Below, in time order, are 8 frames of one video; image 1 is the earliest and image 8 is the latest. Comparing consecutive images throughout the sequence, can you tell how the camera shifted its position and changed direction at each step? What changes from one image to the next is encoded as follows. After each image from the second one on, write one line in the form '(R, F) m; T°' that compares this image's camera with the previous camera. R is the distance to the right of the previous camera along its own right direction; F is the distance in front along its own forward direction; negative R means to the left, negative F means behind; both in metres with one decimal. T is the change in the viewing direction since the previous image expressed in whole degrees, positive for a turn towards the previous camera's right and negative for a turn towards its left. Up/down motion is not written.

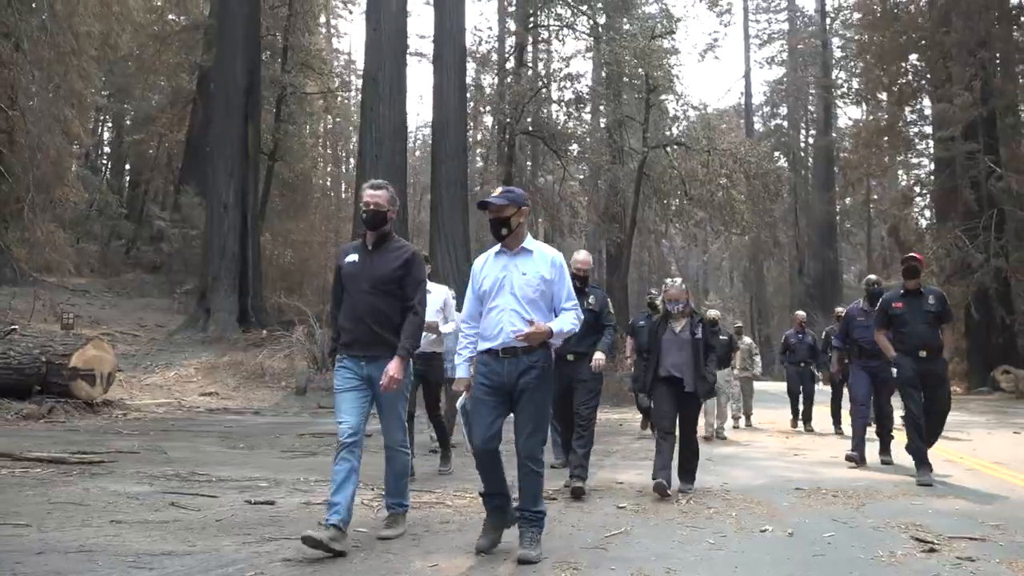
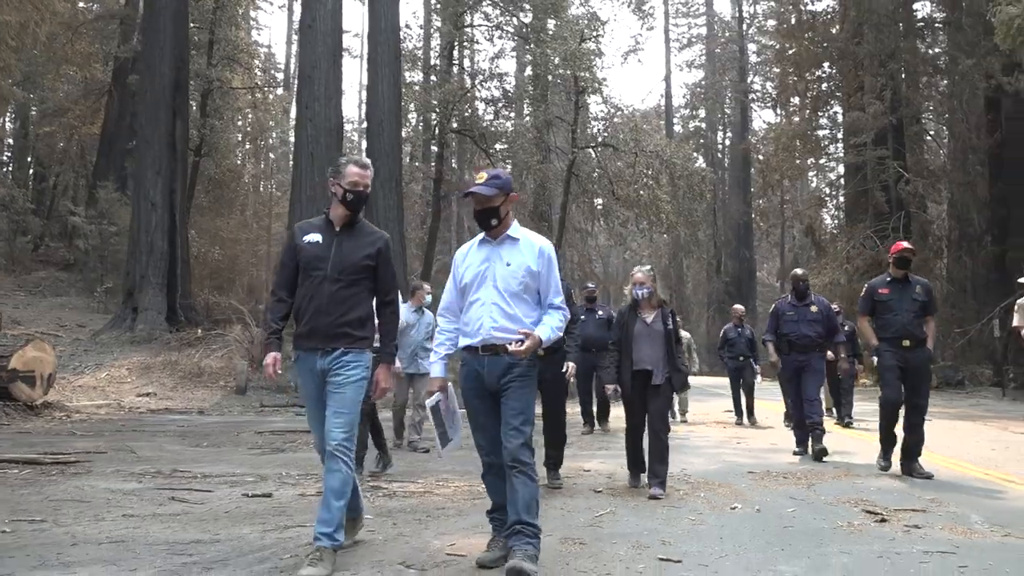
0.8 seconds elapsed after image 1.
(-0.3, -0.2) m; +5°
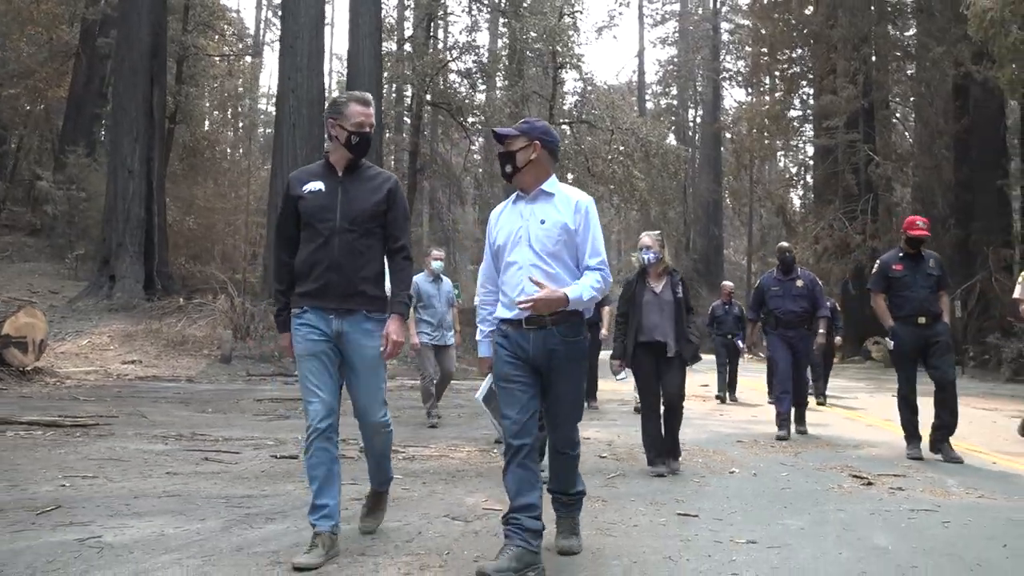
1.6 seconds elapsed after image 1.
(-0.2, -0.2) m; +2°
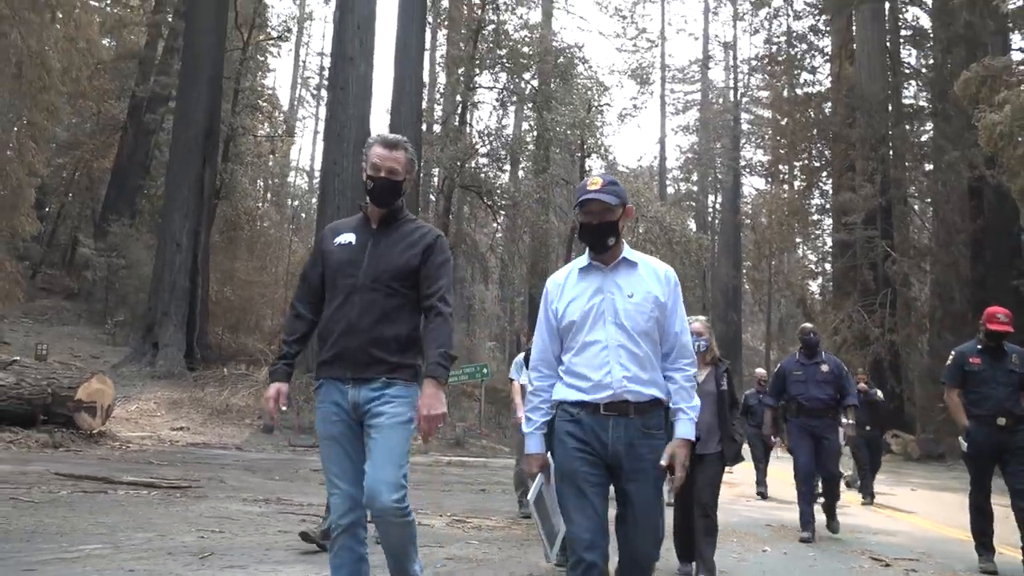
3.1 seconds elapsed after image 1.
(-0.2, -0.6) m; -1°
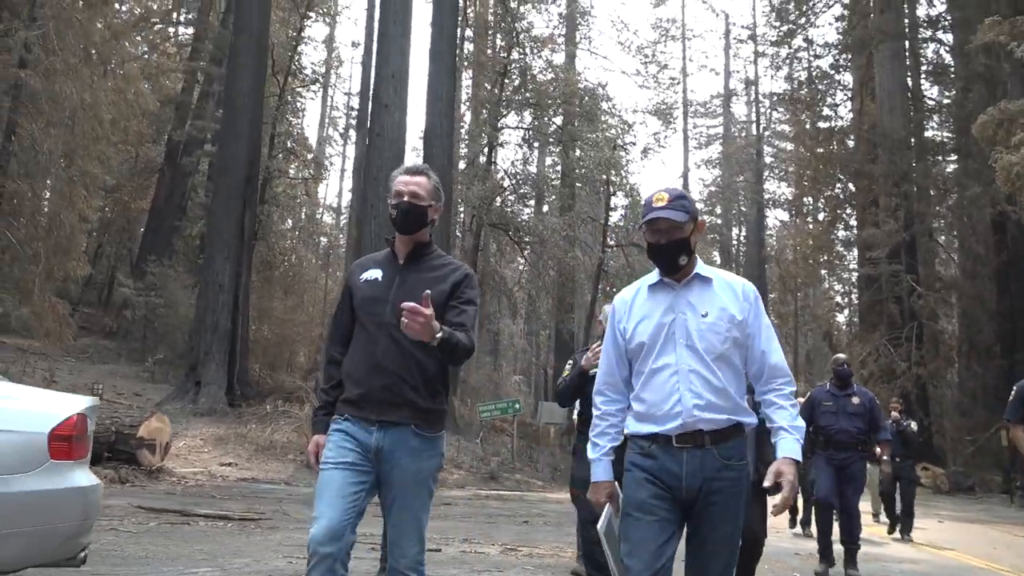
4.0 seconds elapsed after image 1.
(-0.1, -0.5) m; -2°
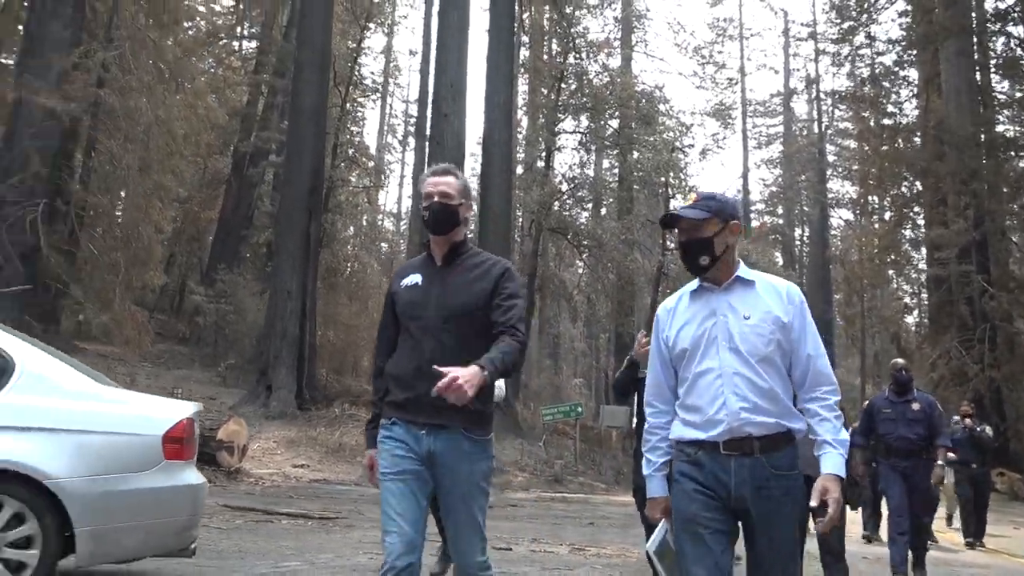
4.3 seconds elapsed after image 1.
(0.0, -0.2) m; -4°
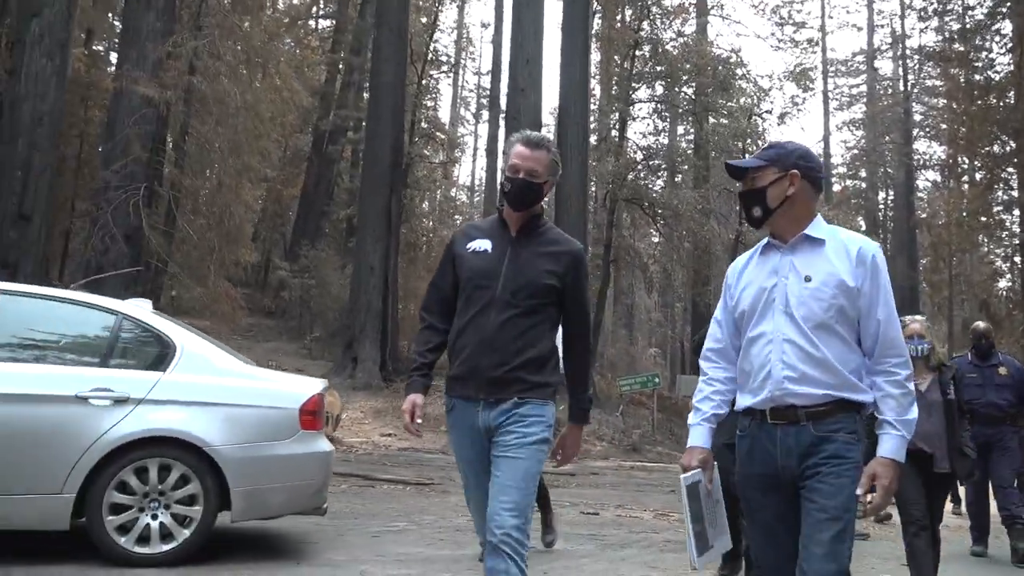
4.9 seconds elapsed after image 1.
(-0.1, -0.3) m; -5°
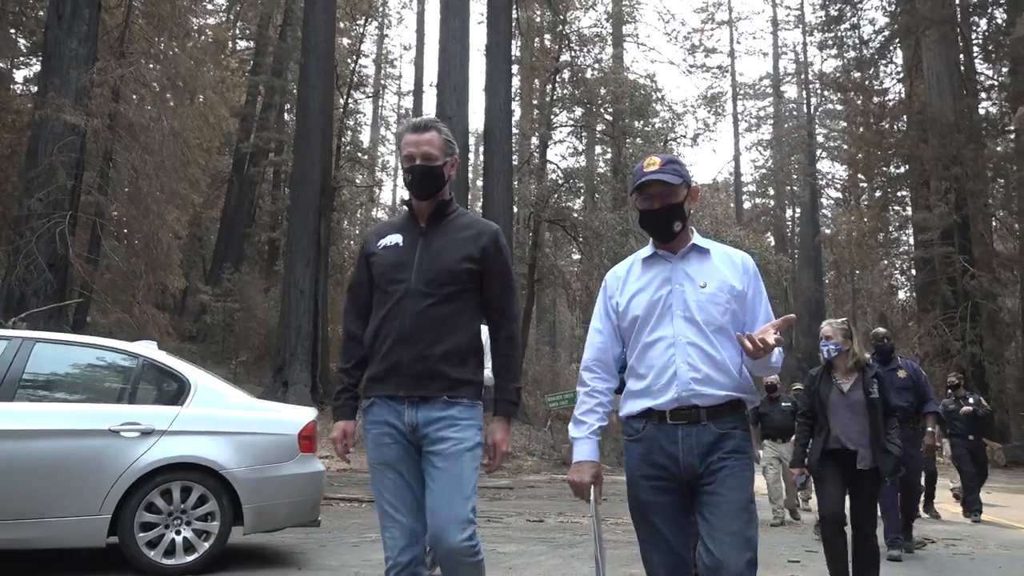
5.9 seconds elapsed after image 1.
(-0.2, -0.6) m; +5°
